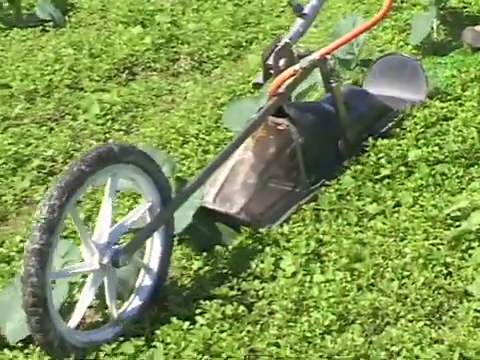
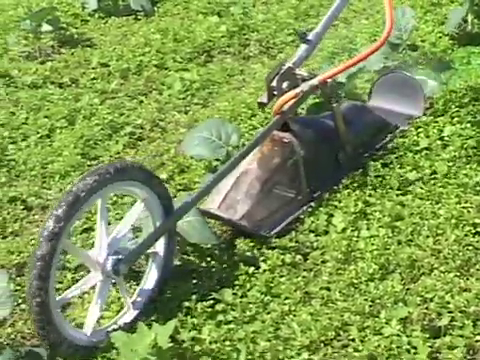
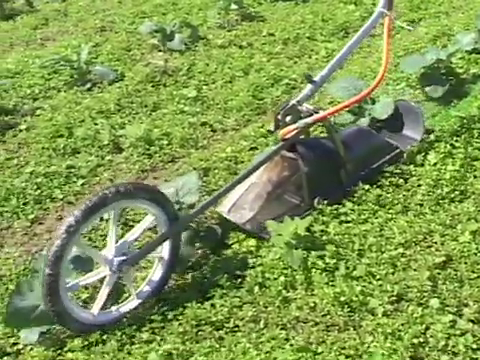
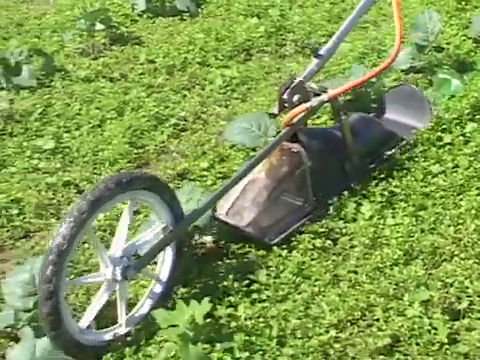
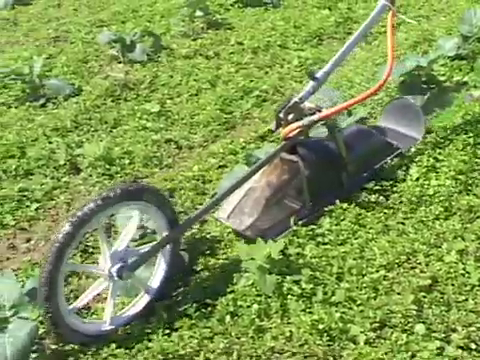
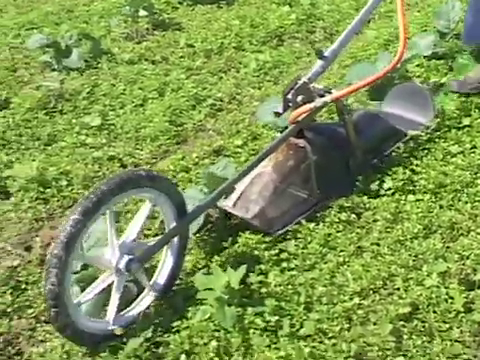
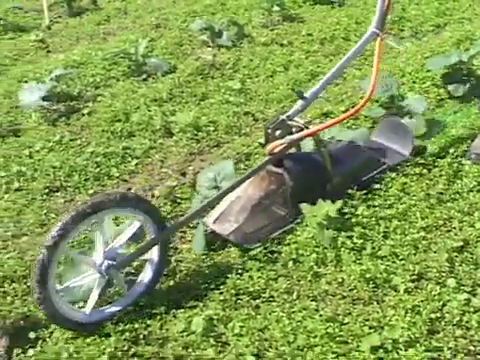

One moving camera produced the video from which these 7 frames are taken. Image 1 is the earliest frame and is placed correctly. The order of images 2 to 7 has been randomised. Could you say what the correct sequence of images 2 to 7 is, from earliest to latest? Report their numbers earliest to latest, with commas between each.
2, 4, 6, 5, 3, 7
